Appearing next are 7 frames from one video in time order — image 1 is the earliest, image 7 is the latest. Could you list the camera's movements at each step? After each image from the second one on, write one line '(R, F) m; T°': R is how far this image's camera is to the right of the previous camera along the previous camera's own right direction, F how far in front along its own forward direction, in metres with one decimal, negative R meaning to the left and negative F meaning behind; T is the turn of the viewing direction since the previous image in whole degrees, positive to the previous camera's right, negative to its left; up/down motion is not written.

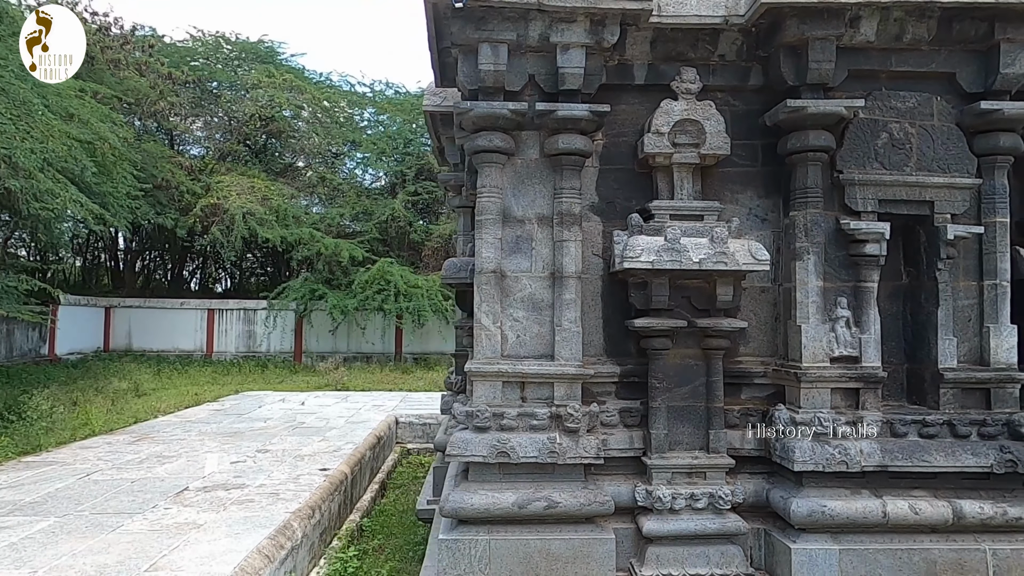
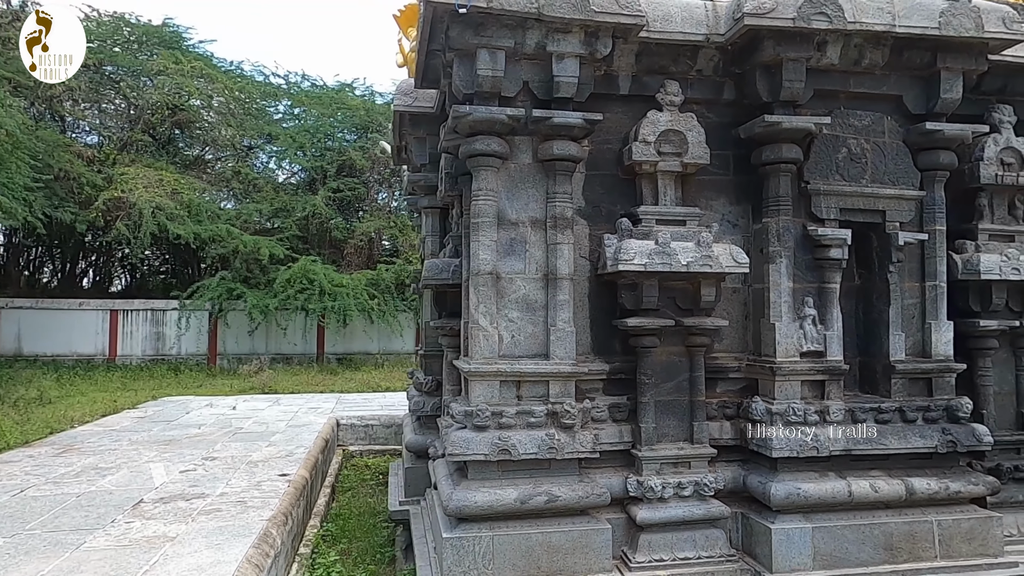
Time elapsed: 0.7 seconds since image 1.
(-0.4, 0.0) m; +8°
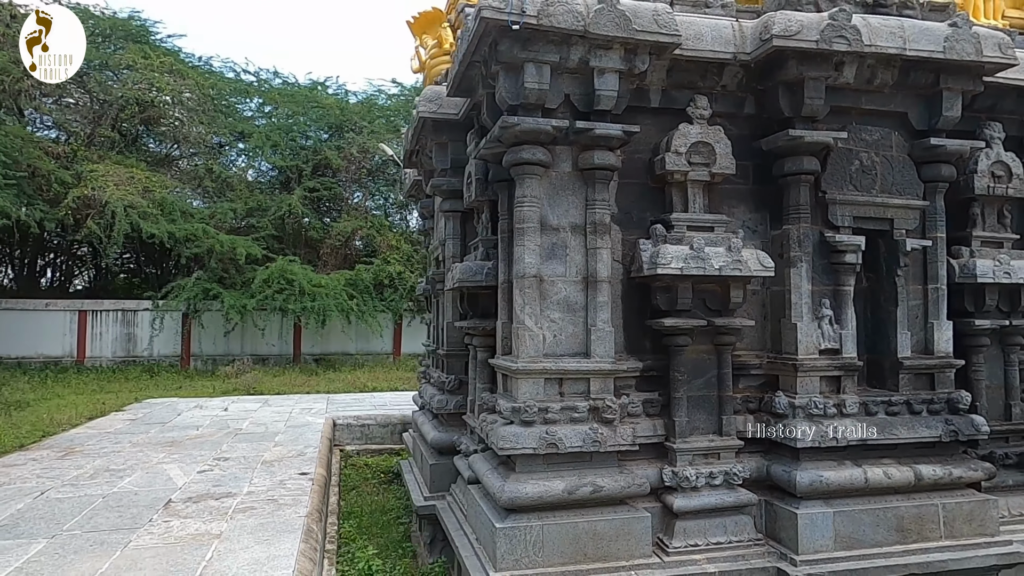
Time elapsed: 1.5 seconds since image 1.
(-0.4, -0.2) m; +3°
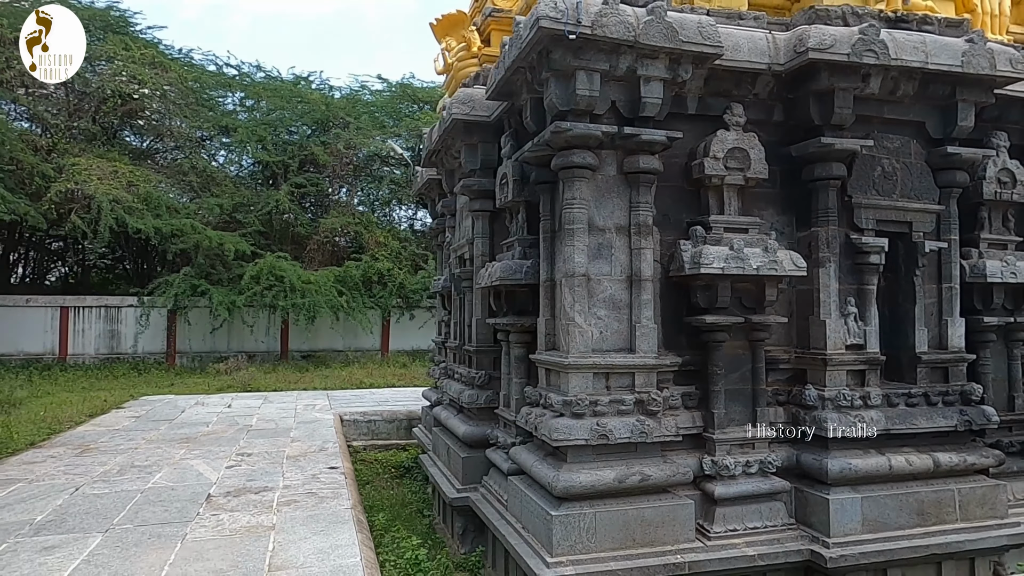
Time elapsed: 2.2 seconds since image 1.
(-0.4, -0.1) m; +2°
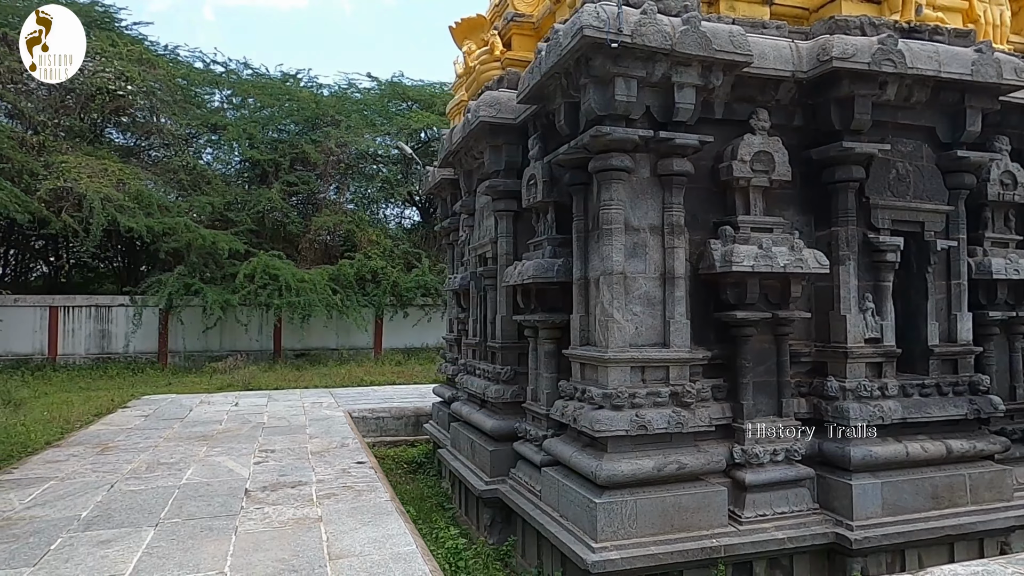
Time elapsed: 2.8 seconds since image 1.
(-0.3, -0.1) m; +2°
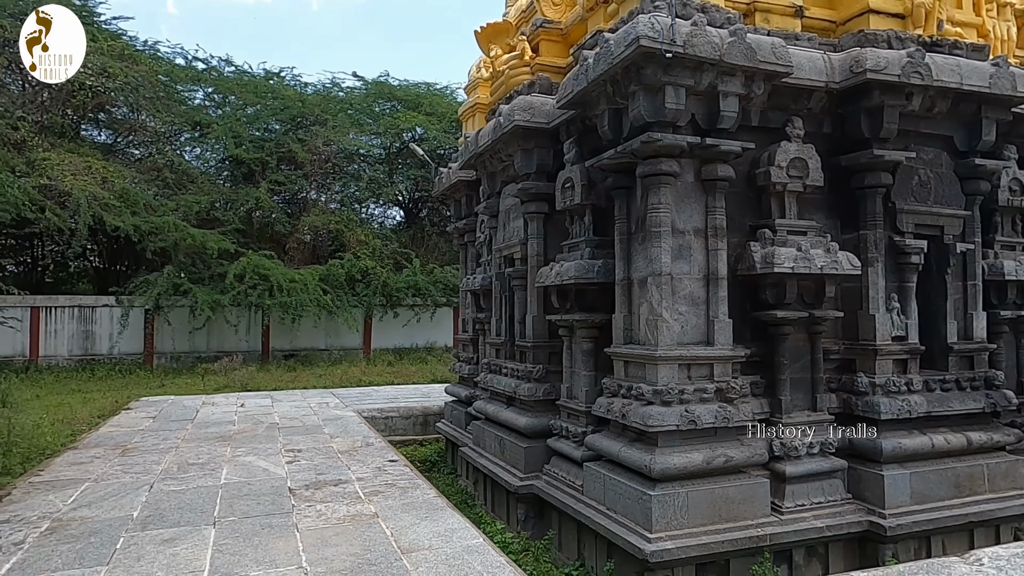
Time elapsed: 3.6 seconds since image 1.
(-0.5, -0.1) m; +3°
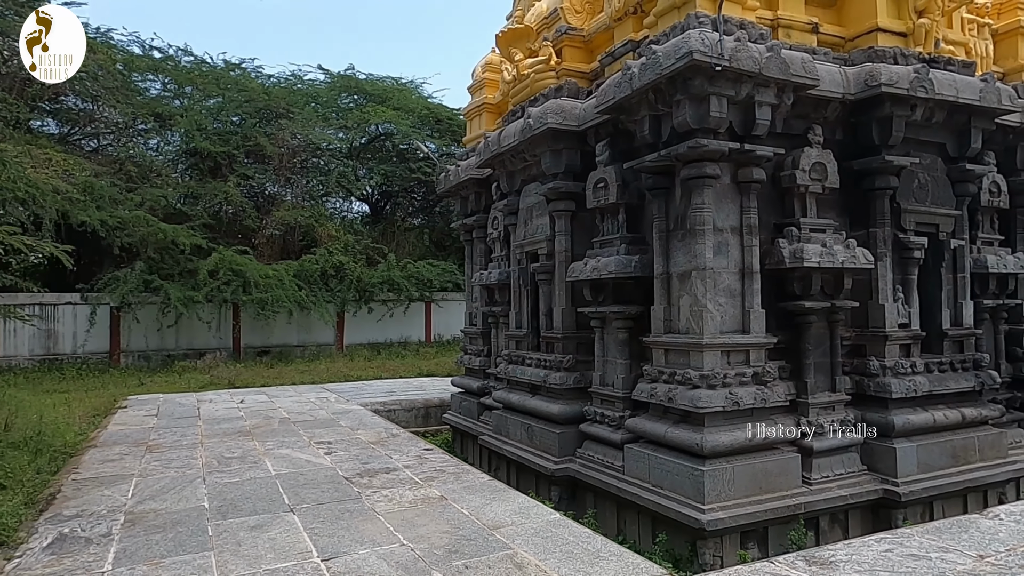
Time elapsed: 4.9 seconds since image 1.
(-0.7, -0.2) m; +5°
